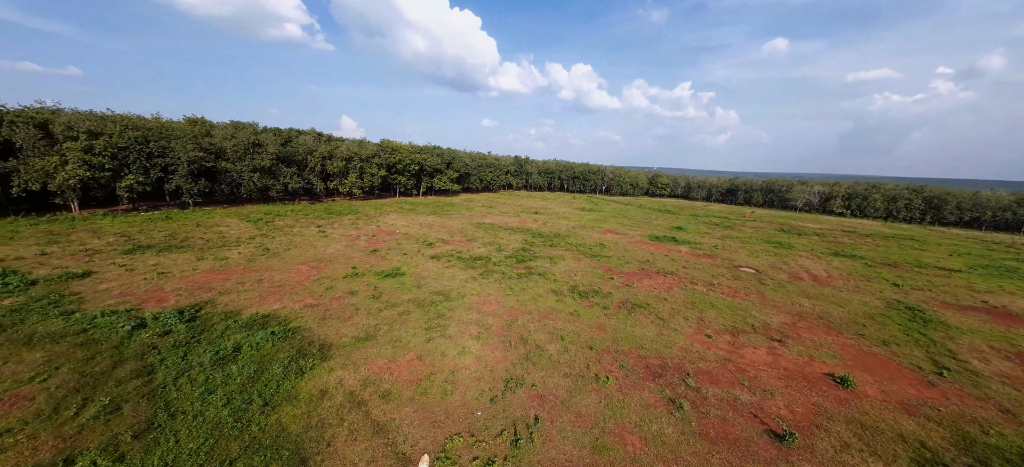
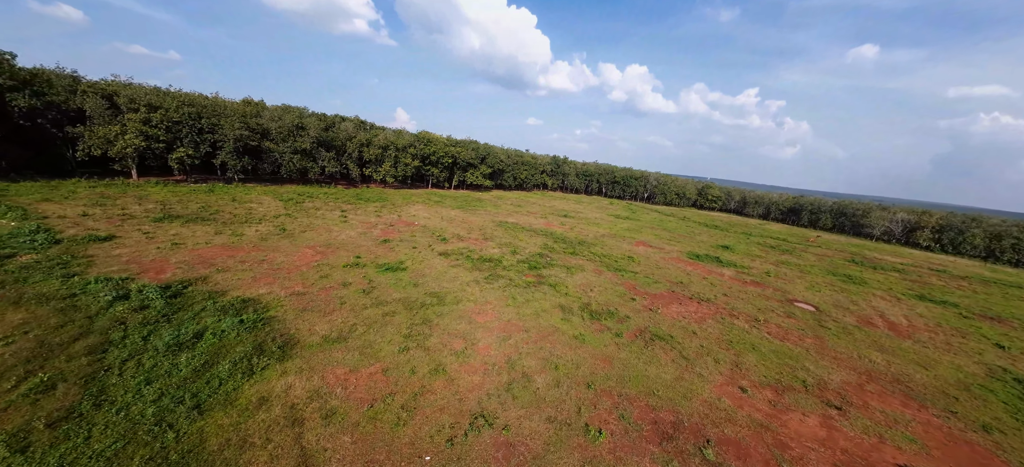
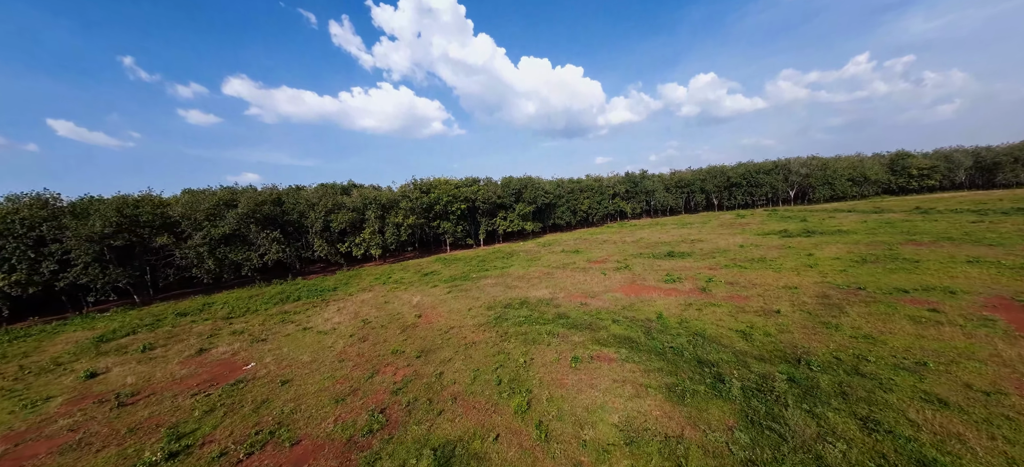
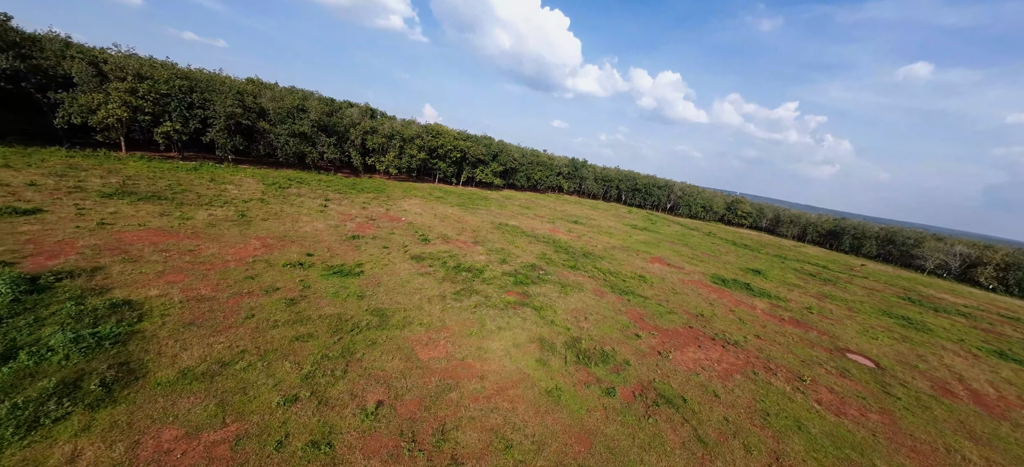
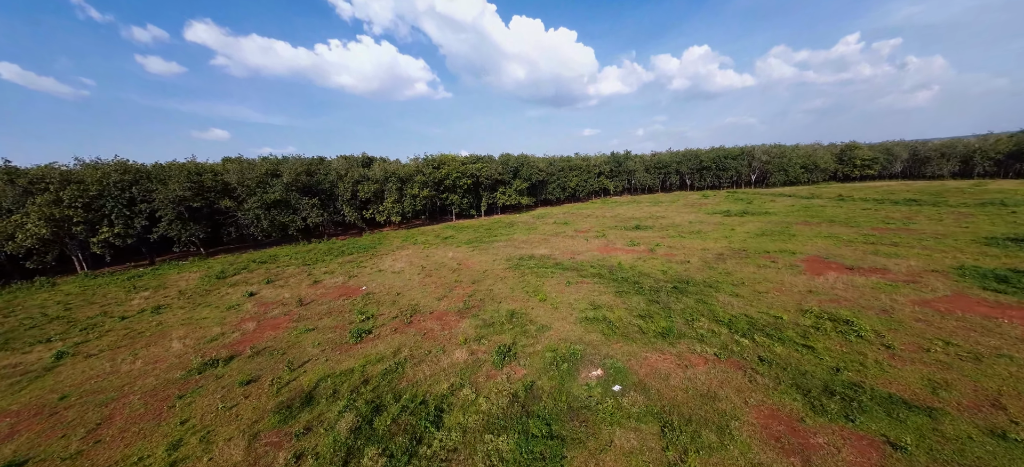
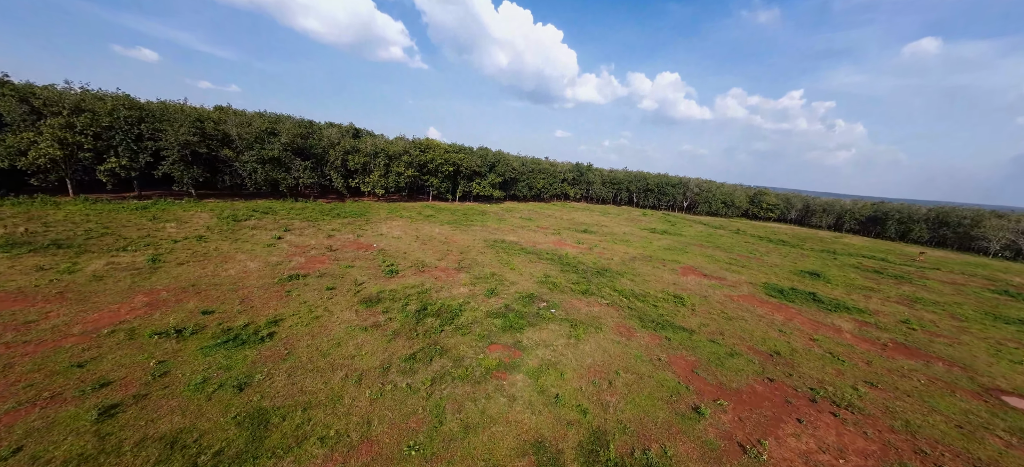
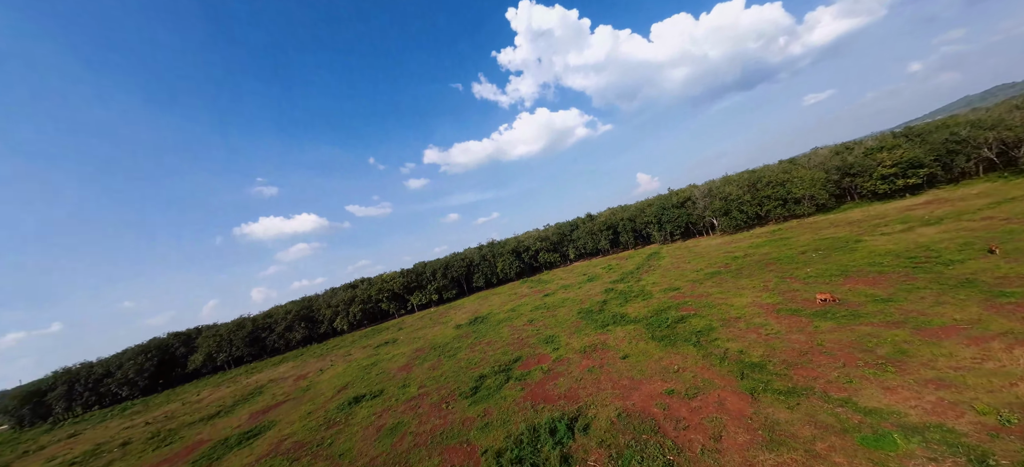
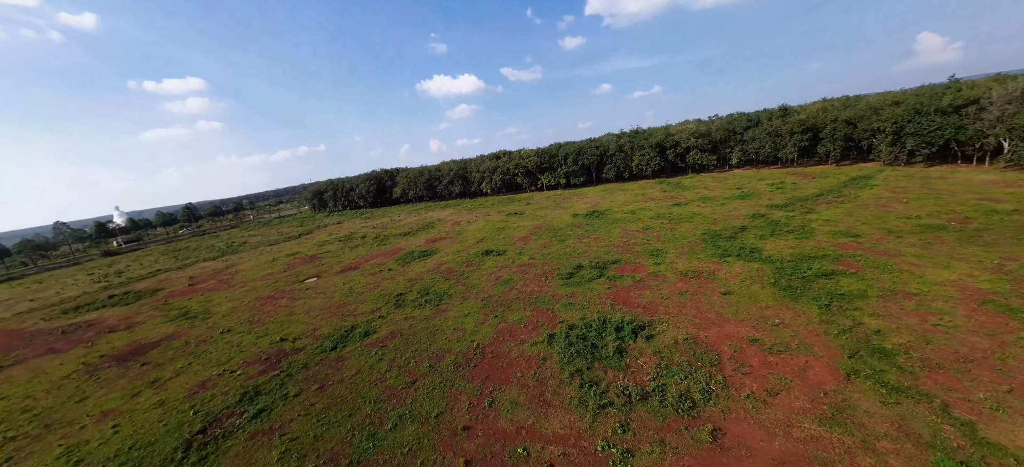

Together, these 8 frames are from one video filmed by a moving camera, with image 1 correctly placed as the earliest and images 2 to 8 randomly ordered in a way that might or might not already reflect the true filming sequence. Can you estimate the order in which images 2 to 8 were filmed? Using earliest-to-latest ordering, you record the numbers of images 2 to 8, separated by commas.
2, 4, 6, 5, 3, 7, 8
